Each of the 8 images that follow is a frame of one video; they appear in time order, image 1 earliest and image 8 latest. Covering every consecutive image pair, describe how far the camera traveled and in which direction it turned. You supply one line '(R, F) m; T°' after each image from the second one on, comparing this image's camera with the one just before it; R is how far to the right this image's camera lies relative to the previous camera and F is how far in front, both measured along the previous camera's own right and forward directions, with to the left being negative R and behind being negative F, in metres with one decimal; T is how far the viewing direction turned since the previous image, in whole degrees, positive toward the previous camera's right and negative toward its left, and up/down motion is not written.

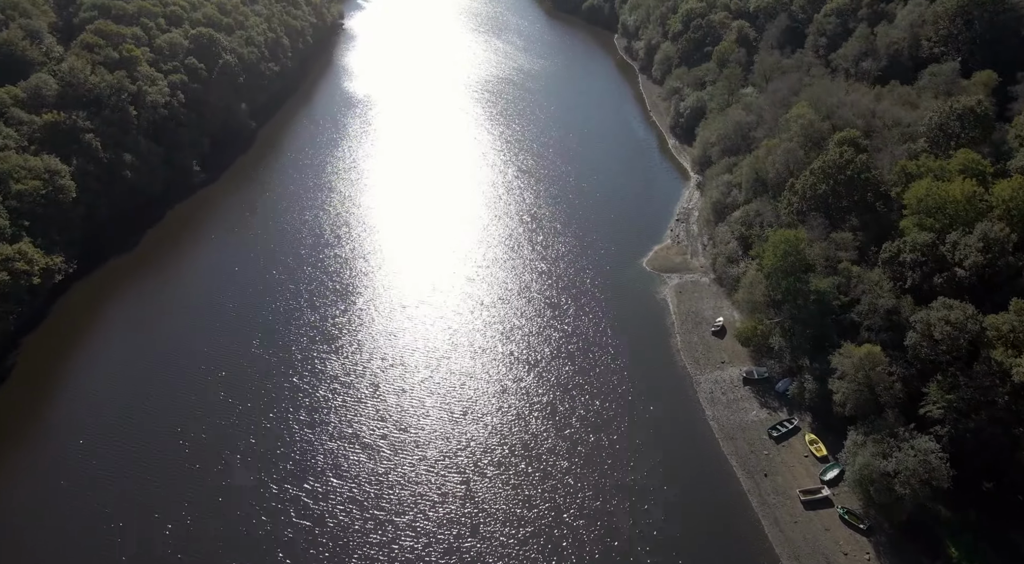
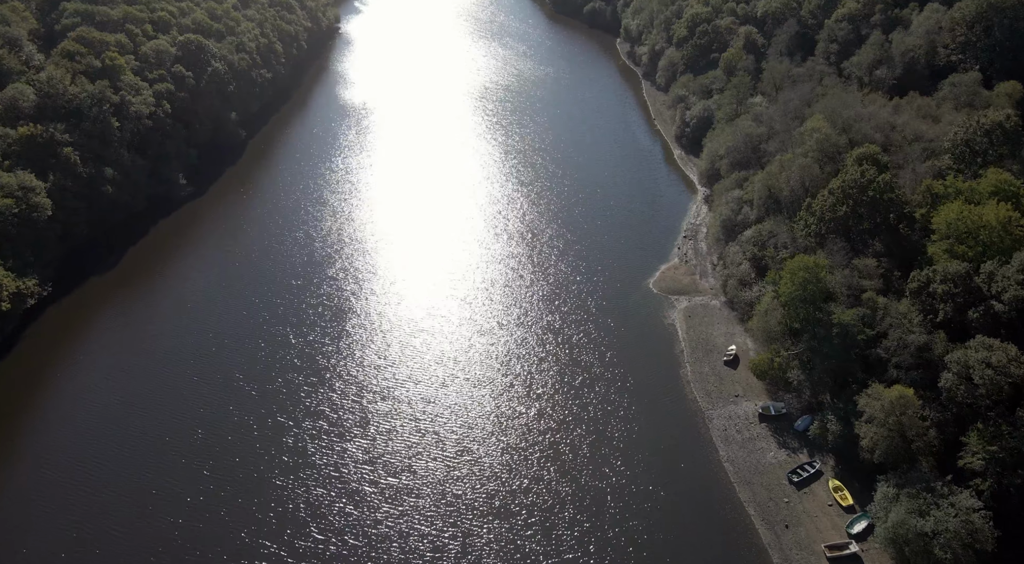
(0.0, +4.8) m; 0°
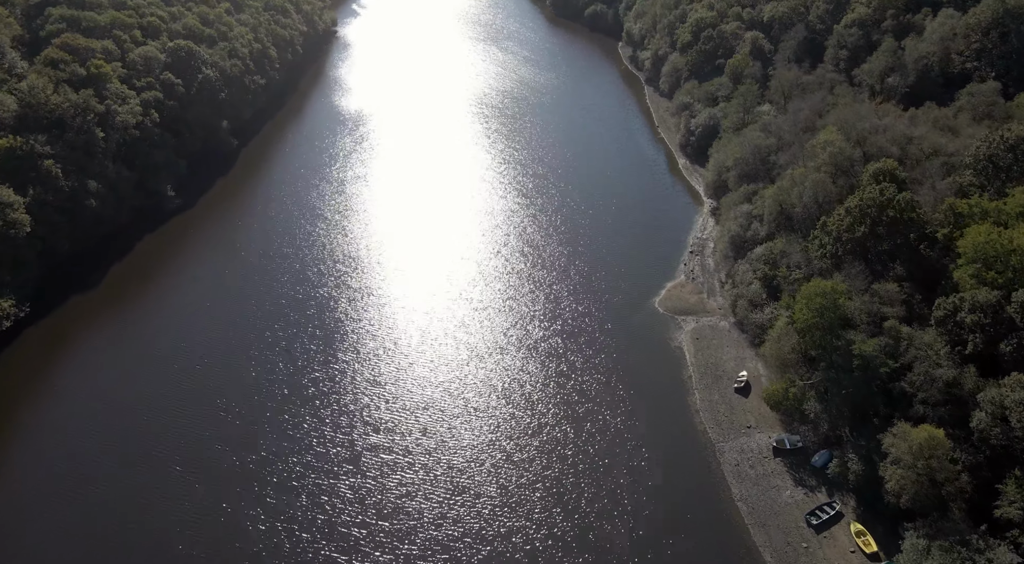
(+0.1, +3.8) m; 0°
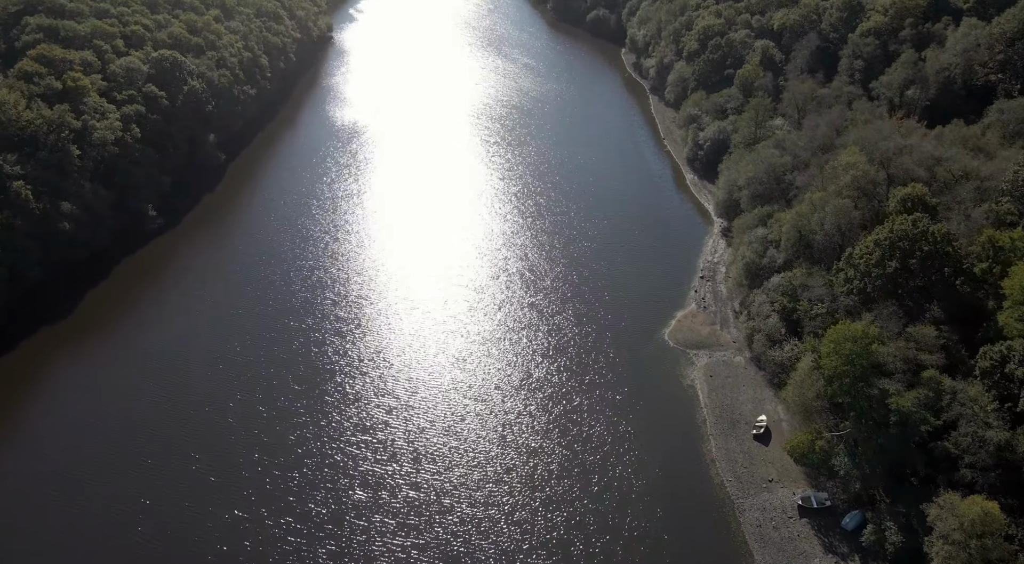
(0.0, +5.6) m; 0°
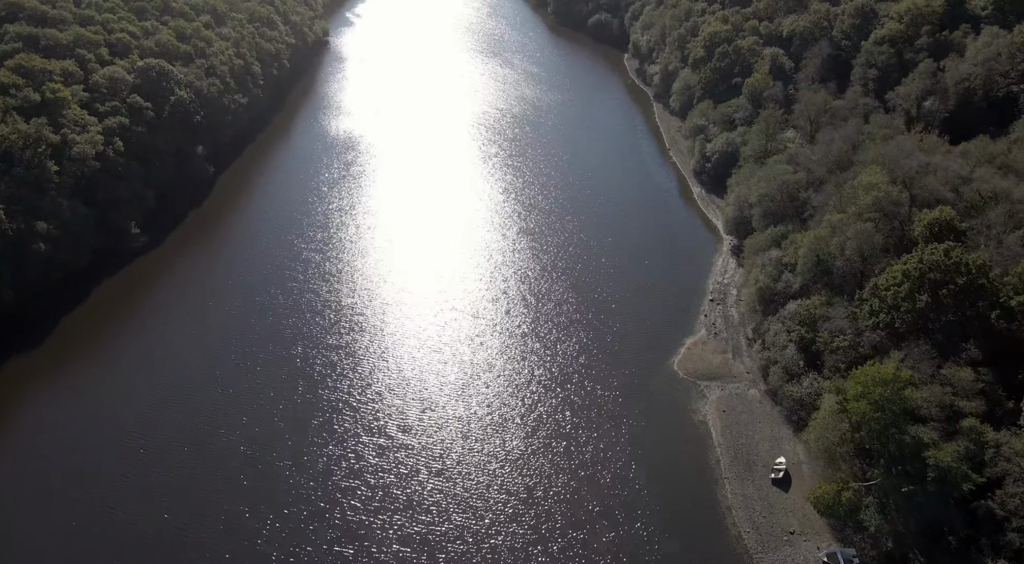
(0.0, +4.6) m; 0°
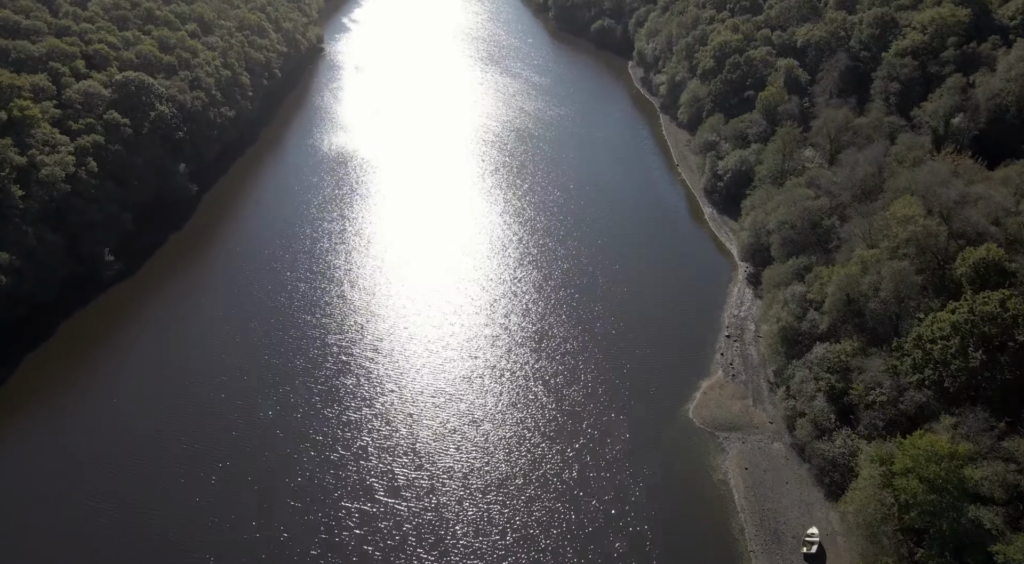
(0.0, +6.5) m; 0°
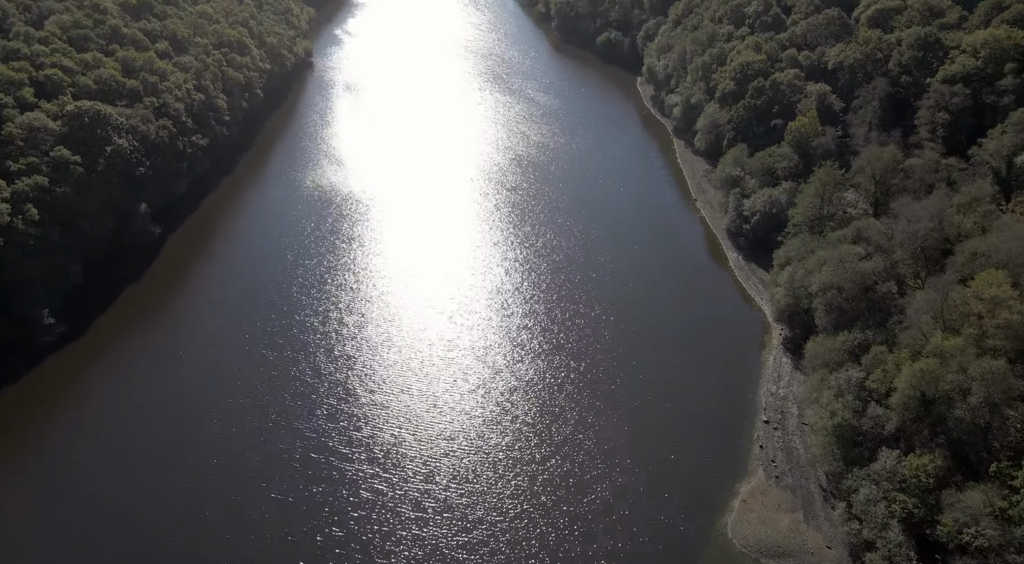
(-0.1, +12.0) m; 0°
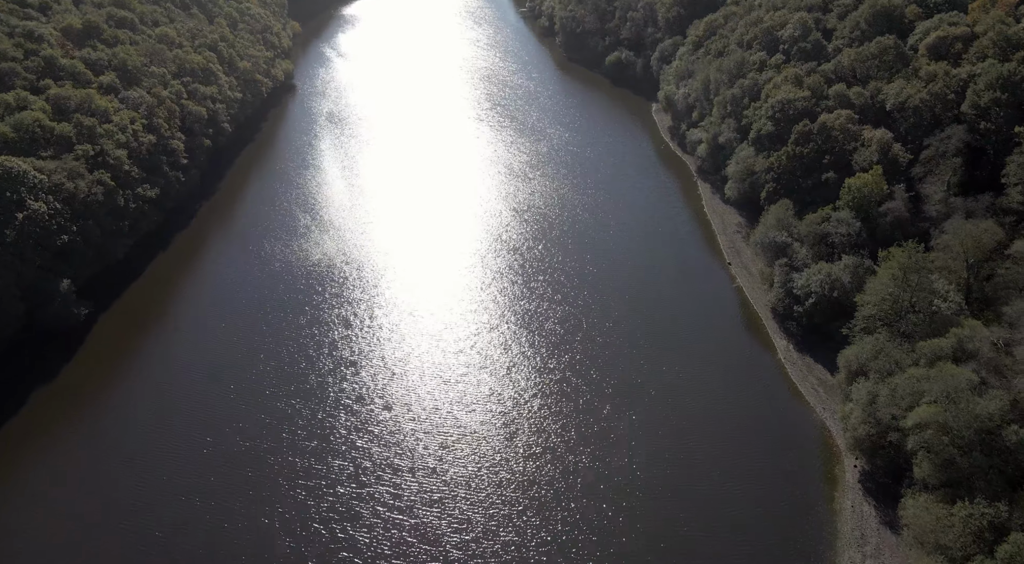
(-0.1, +17.5) m; 0°
